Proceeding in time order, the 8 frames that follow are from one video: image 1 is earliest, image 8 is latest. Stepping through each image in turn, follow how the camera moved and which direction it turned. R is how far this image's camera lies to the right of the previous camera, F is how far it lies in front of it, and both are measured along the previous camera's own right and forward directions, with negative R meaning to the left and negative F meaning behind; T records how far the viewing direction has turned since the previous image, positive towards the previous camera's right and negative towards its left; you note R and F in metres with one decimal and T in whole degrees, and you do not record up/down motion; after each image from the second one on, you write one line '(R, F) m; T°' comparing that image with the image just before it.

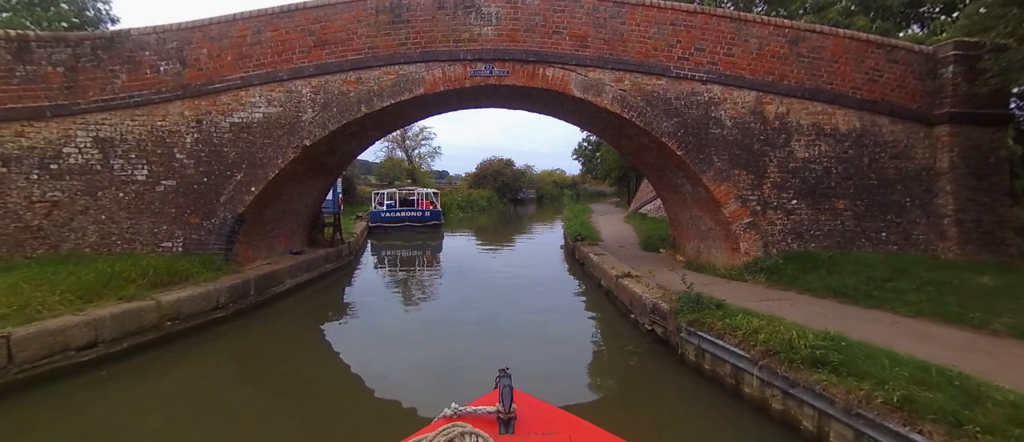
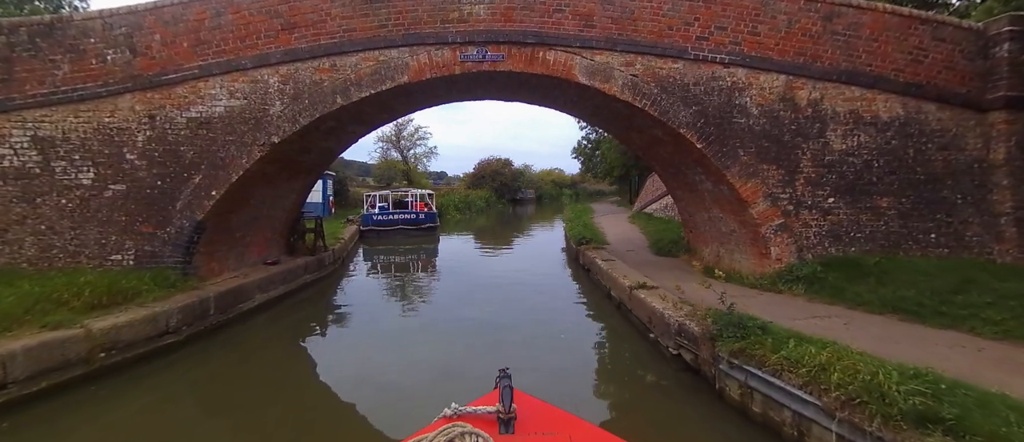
(0.0, +0.8) m; 0°
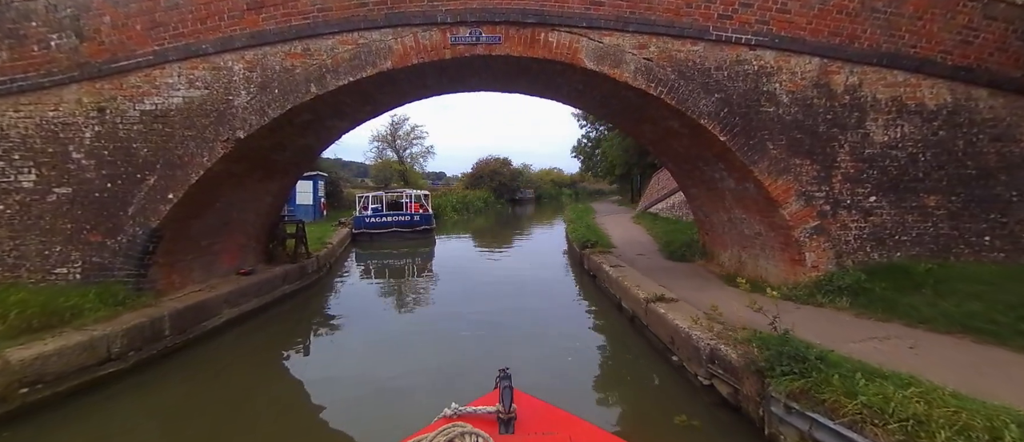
(0.0, +0.7) m; 0°
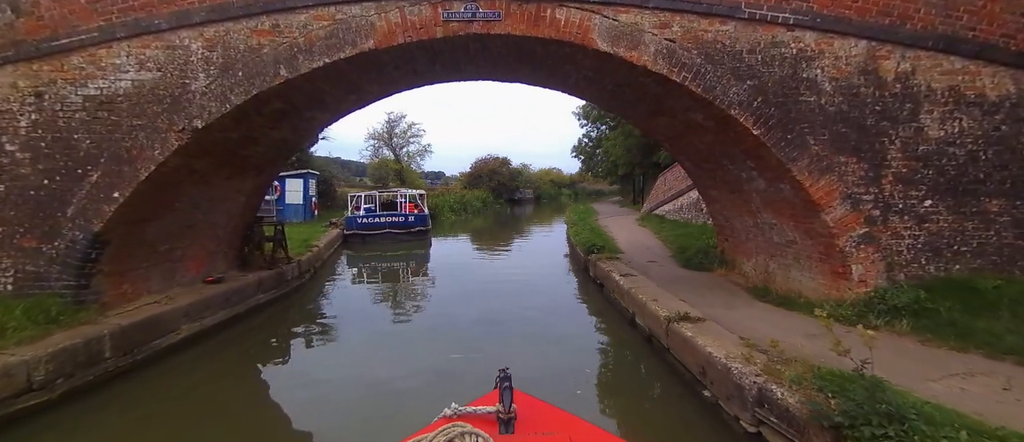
(0.0, +0.7) m; 0°
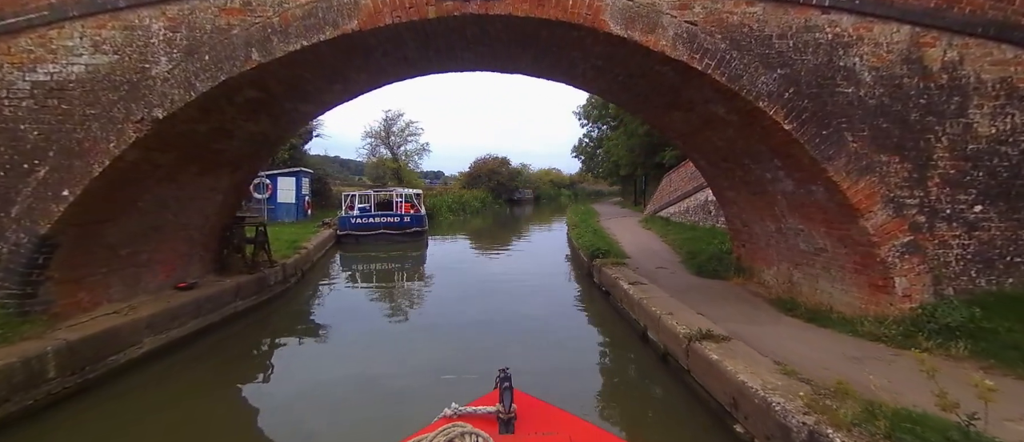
(0.0, +0.5) m; 0°
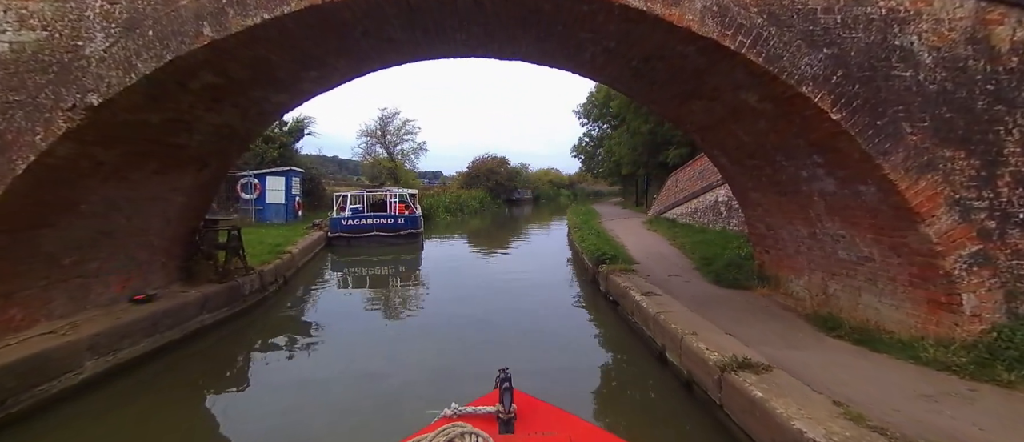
(0.0, +0.6) m; 0°
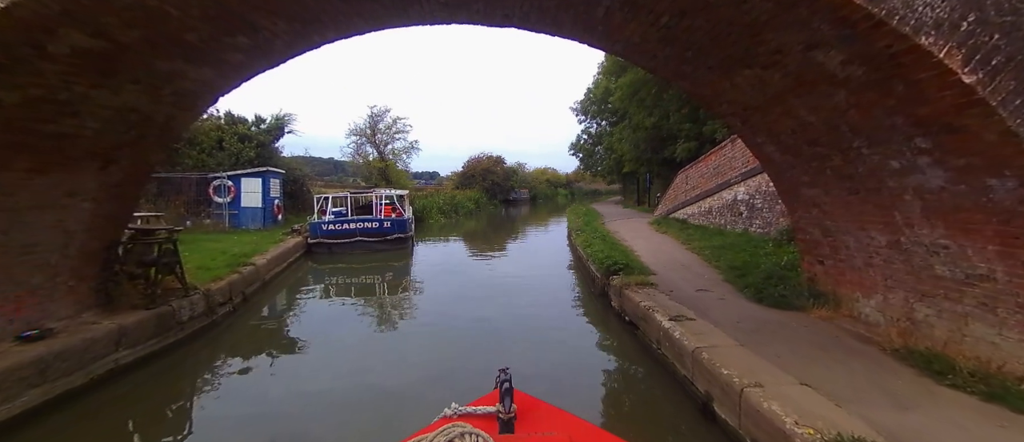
(0.0, +1.0) m; 0°
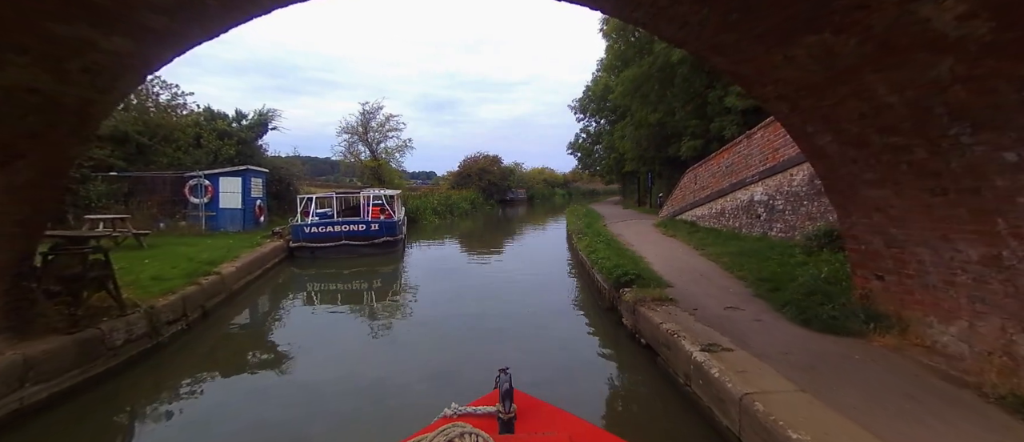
(0.0, +0.7) m; 0°
